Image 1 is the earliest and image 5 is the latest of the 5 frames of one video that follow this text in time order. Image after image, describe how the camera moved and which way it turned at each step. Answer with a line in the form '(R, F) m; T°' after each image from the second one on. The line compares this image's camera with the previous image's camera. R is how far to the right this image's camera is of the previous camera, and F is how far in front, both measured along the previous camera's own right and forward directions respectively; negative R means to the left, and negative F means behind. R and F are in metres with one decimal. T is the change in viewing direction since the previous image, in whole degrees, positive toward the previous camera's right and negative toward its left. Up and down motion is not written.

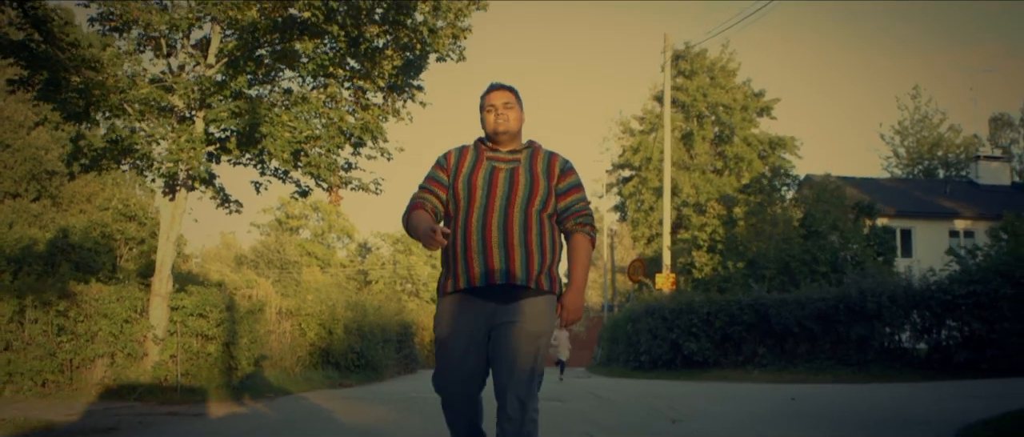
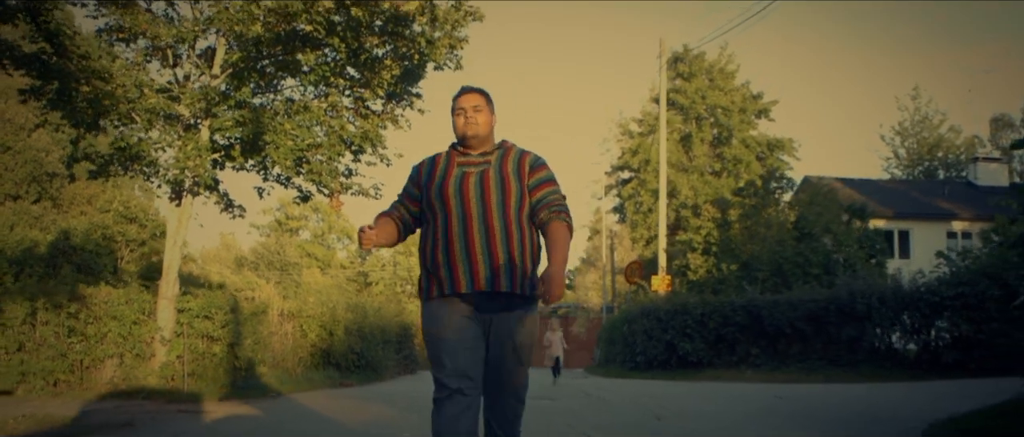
(+0.1, -0.5) m; 0°
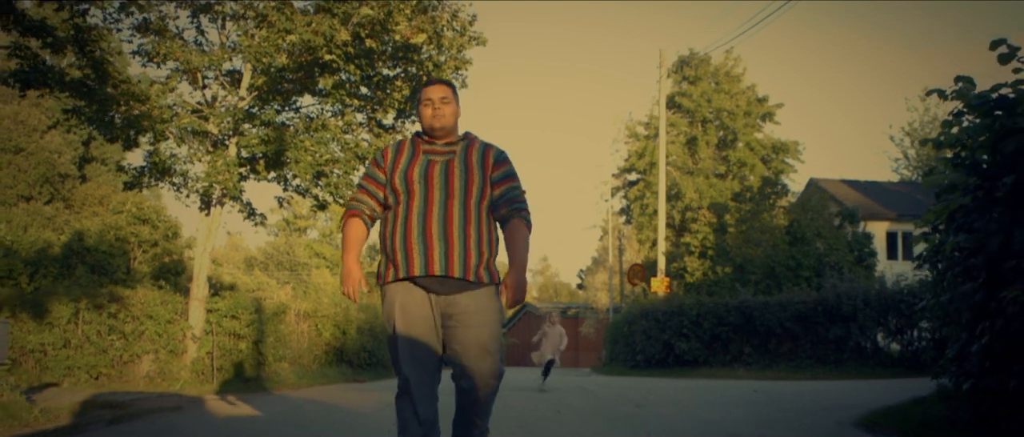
(+0.1, -1.4) m; 0°
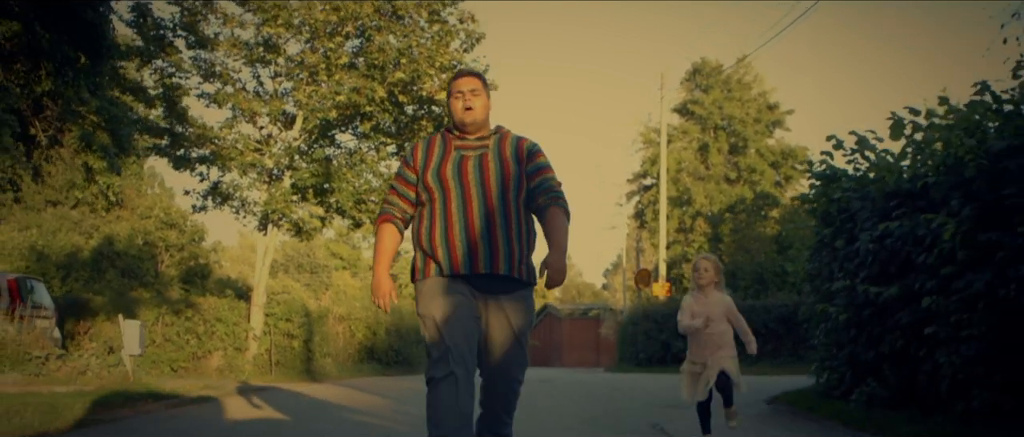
(+0.2, -3.3) m; -1°
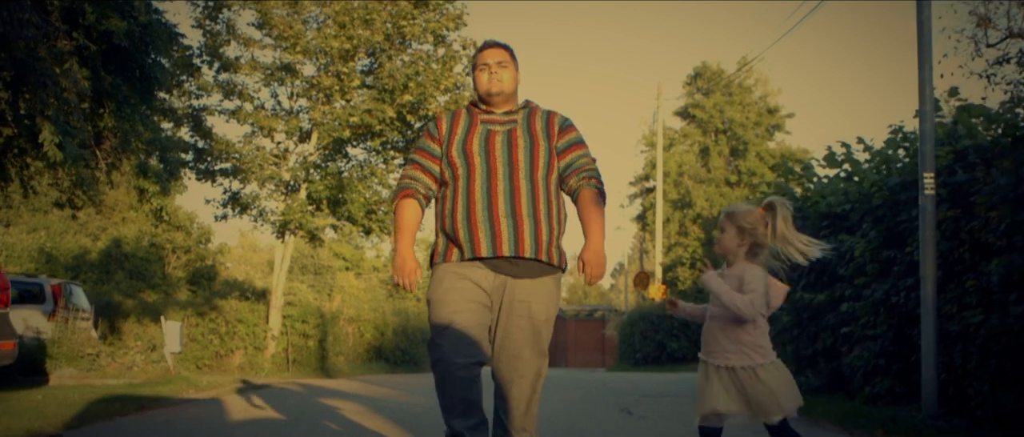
(+0.1, -1.6) m; 0°
